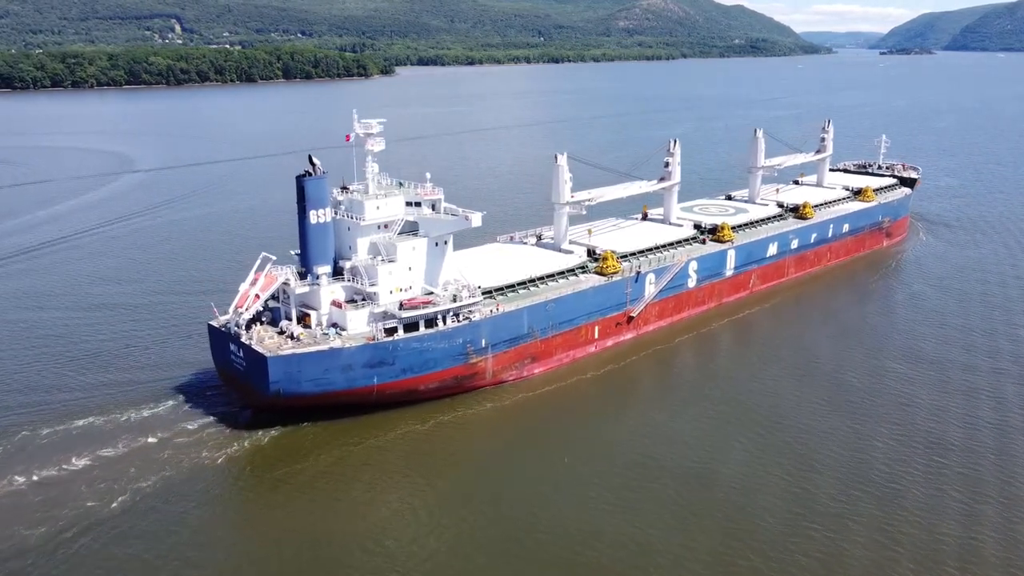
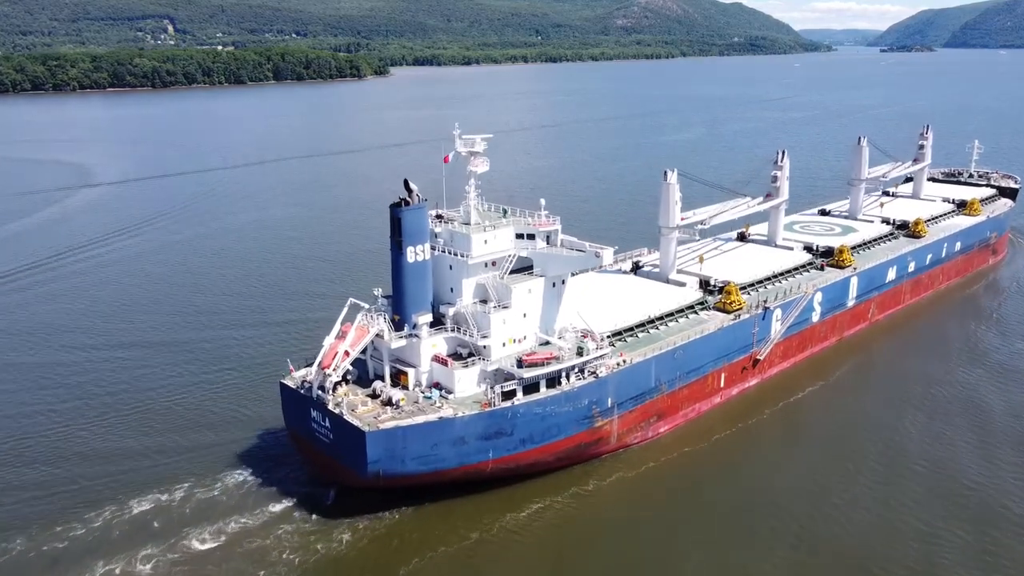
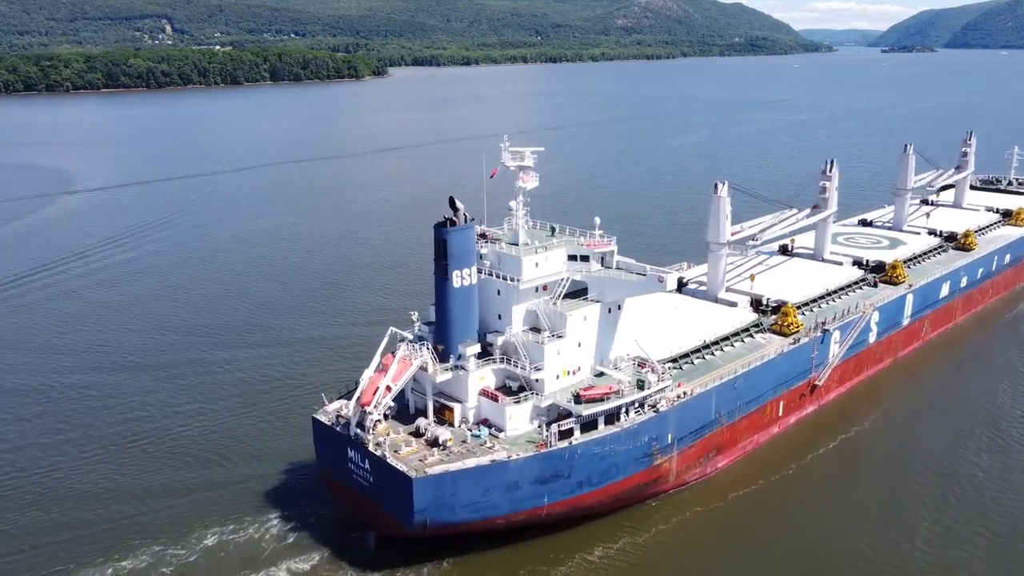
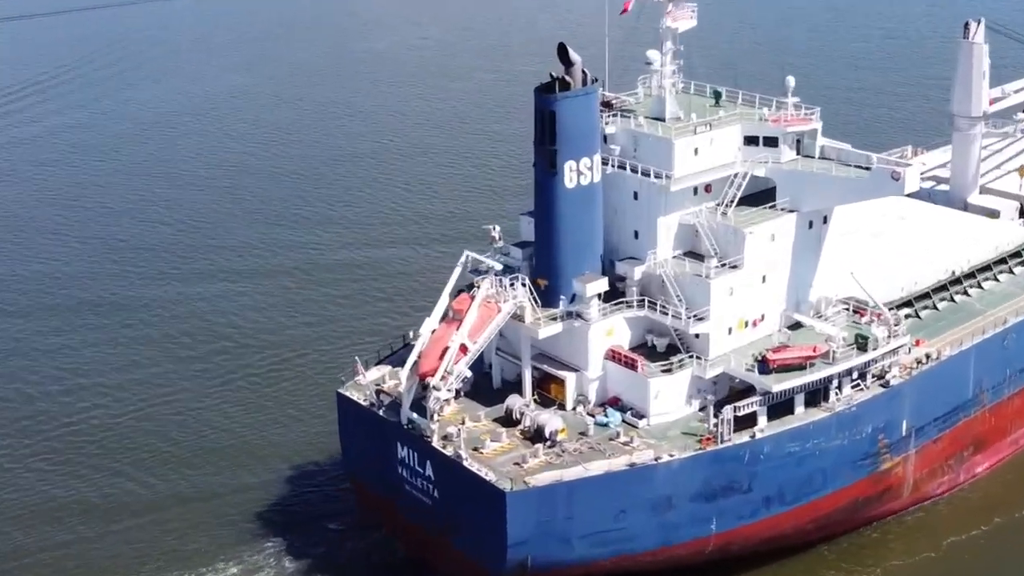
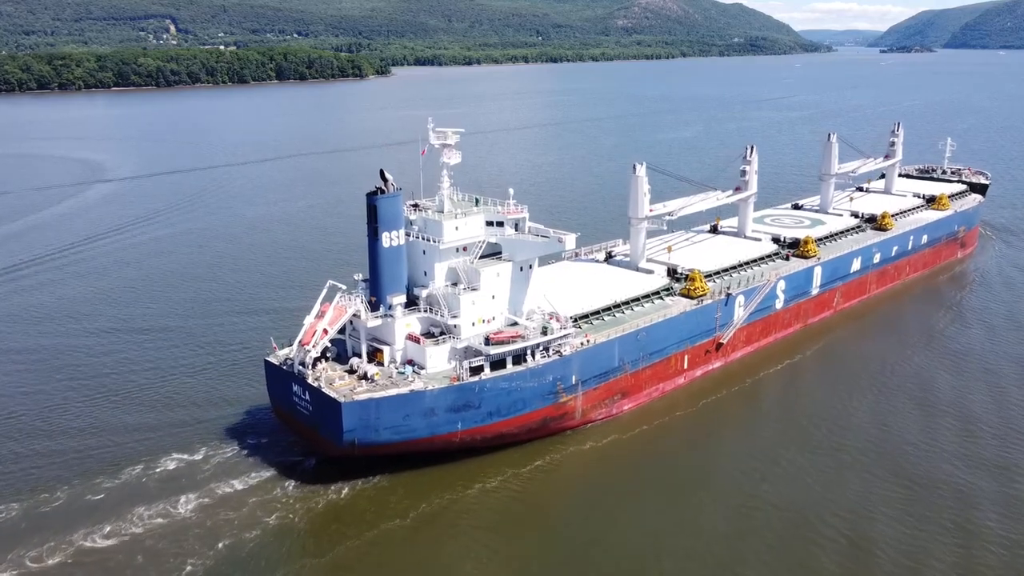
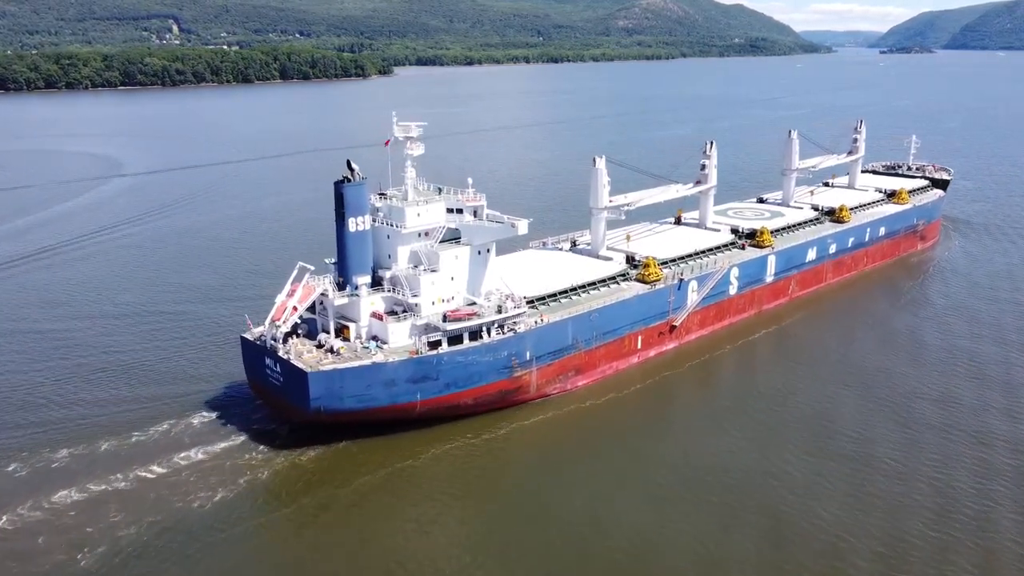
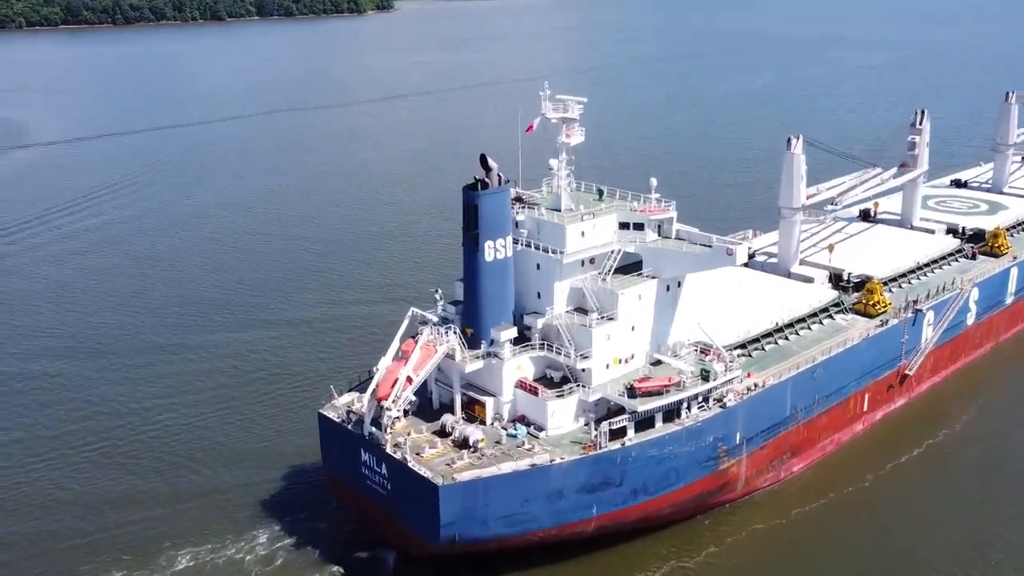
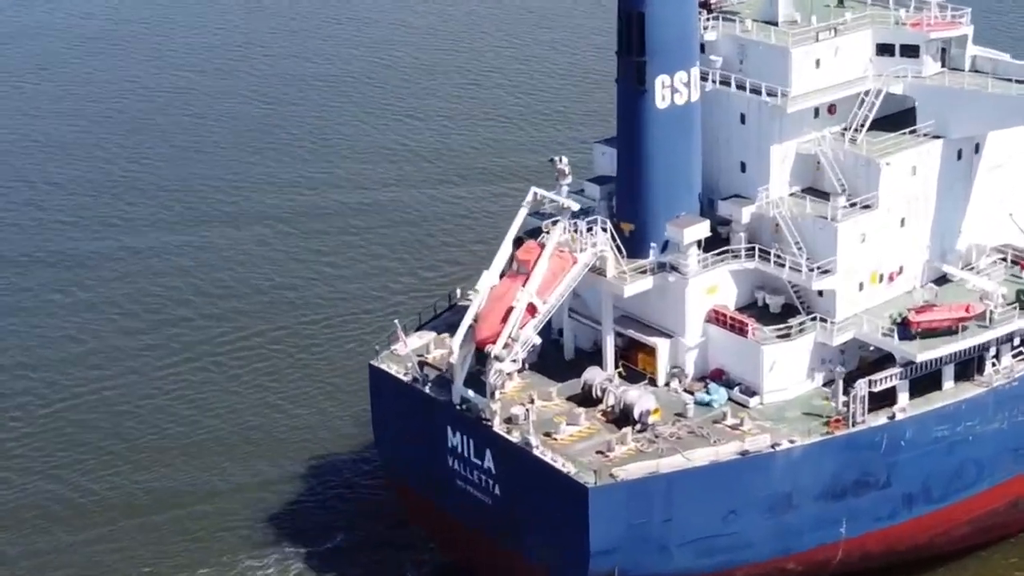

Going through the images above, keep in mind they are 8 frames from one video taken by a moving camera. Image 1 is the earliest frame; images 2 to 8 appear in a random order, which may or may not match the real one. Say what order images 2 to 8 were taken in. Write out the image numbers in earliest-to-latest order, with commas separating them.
6, 5, 2, 3, 7, 4, 8
